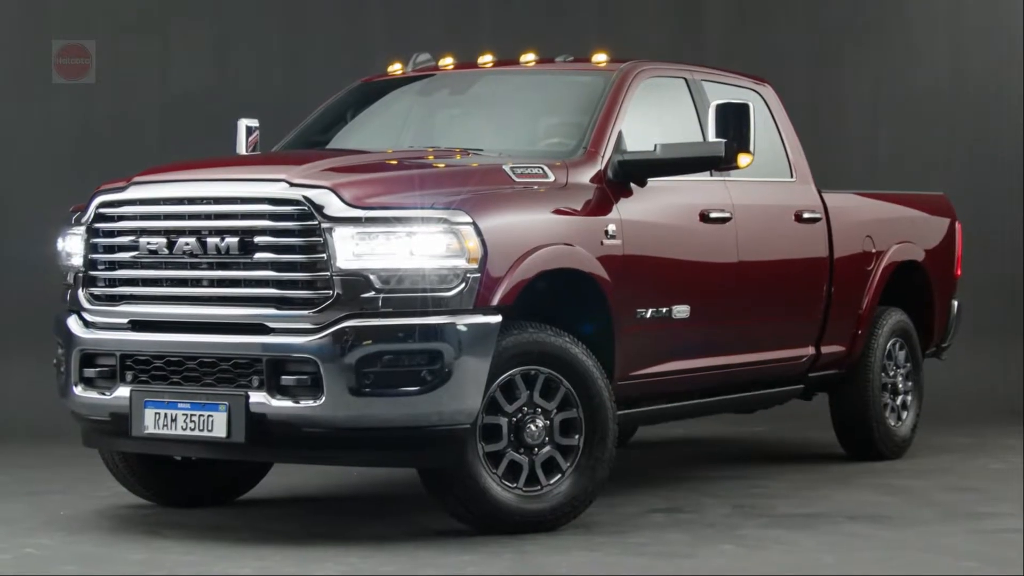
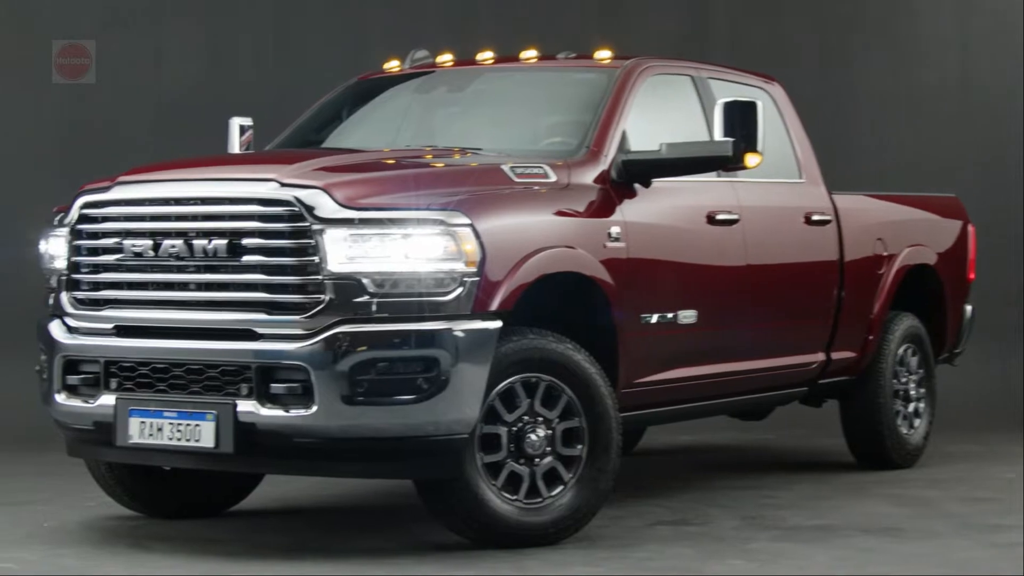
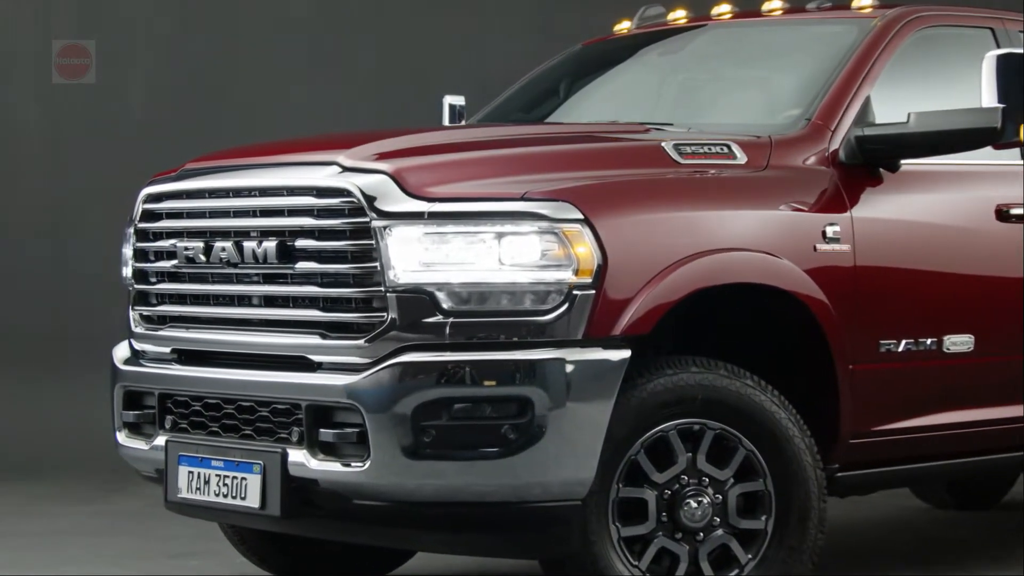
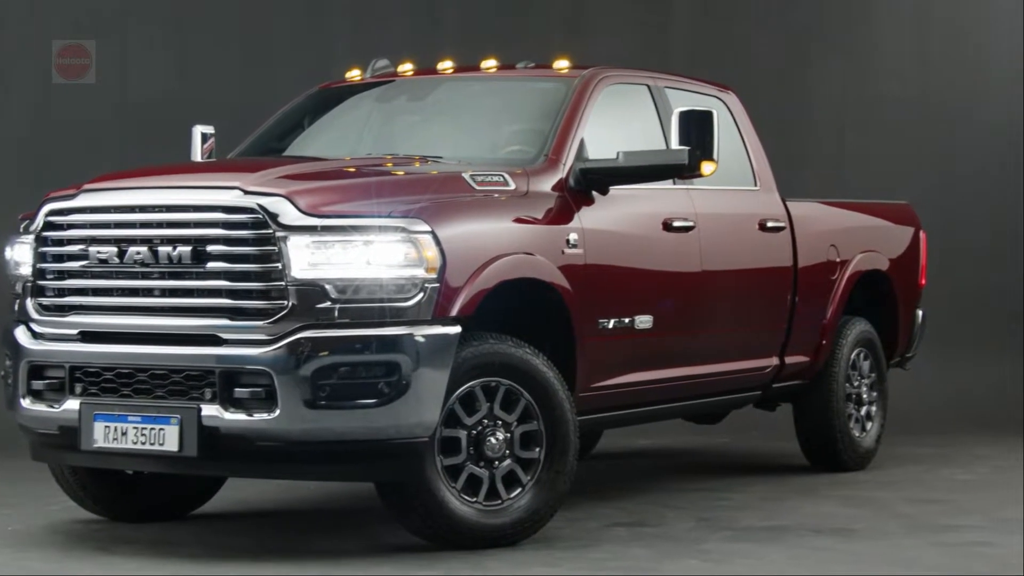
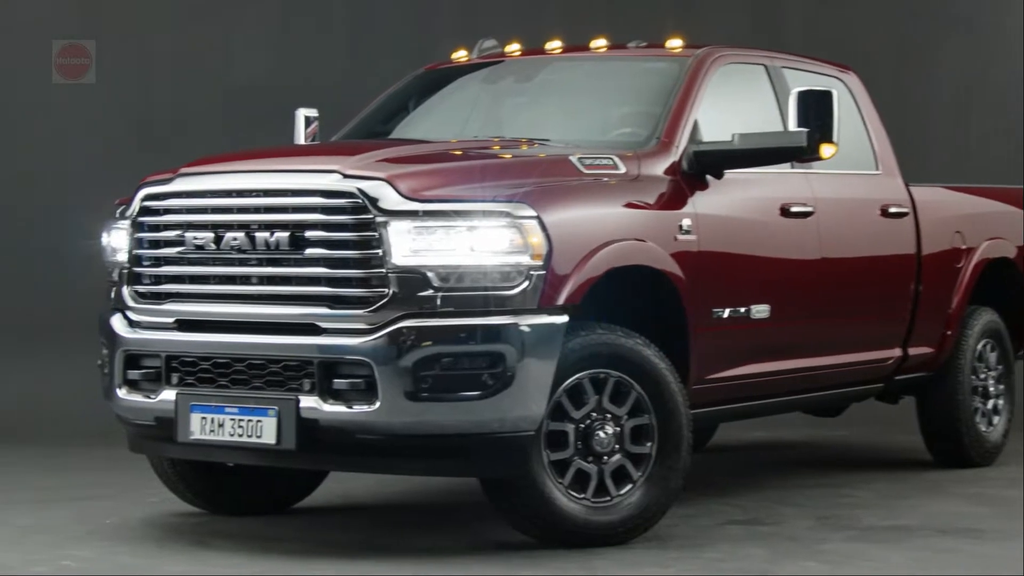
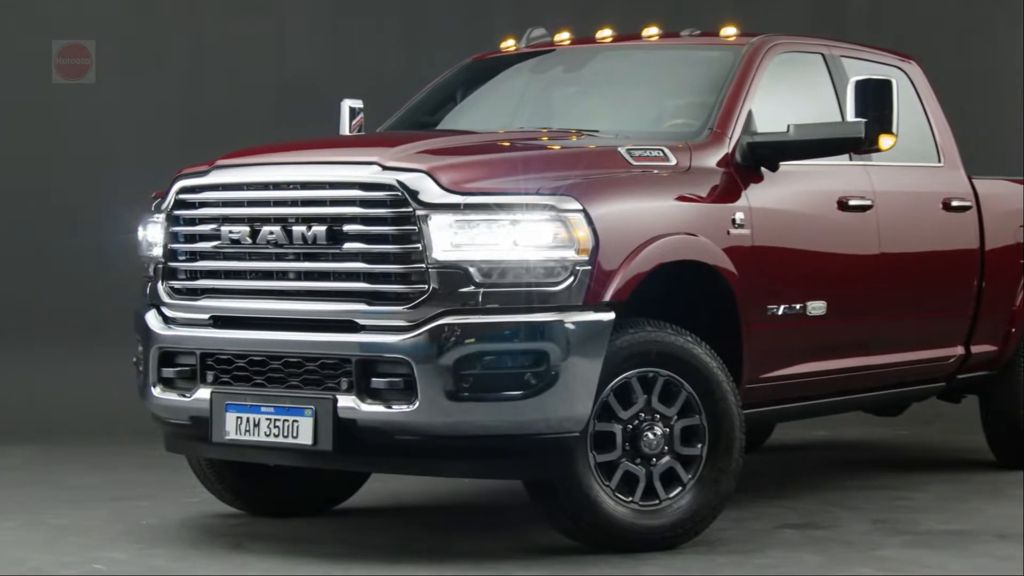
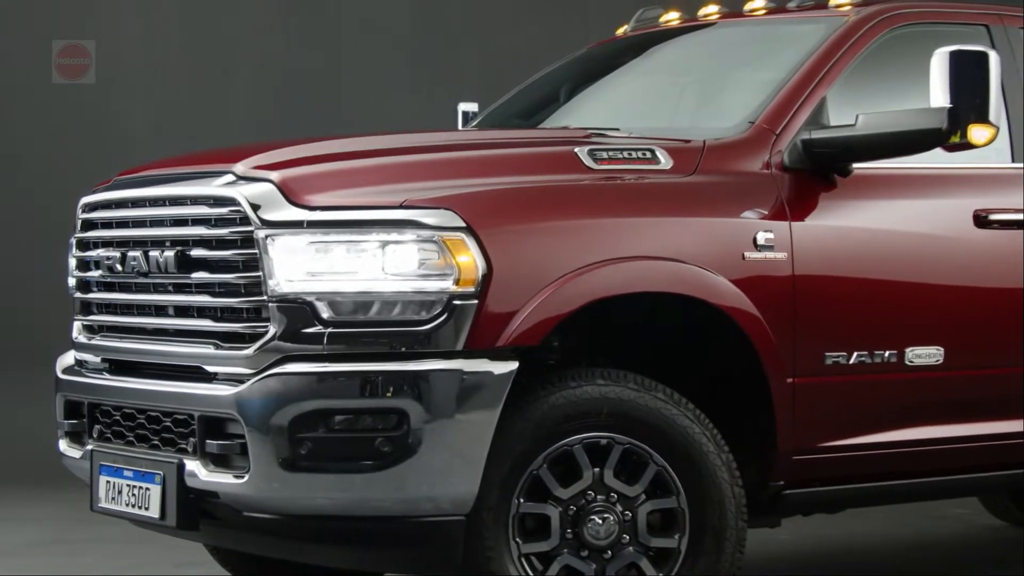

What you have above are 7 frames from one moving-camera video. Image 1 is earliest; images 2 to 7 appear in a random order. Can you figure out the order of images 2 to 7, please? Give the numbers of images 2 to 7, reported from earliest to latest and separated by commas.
4, 2, 5, 6, 3, 7
